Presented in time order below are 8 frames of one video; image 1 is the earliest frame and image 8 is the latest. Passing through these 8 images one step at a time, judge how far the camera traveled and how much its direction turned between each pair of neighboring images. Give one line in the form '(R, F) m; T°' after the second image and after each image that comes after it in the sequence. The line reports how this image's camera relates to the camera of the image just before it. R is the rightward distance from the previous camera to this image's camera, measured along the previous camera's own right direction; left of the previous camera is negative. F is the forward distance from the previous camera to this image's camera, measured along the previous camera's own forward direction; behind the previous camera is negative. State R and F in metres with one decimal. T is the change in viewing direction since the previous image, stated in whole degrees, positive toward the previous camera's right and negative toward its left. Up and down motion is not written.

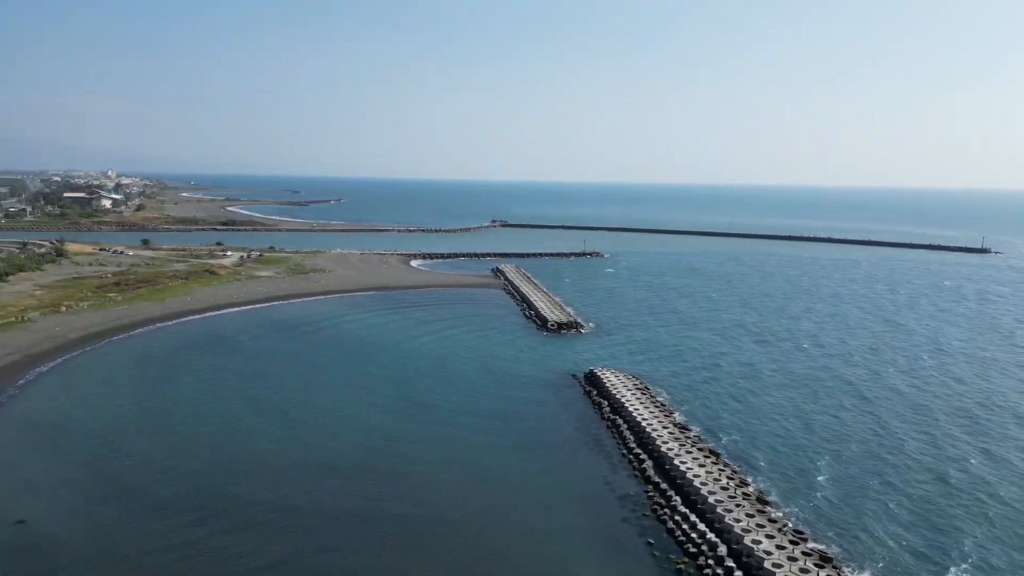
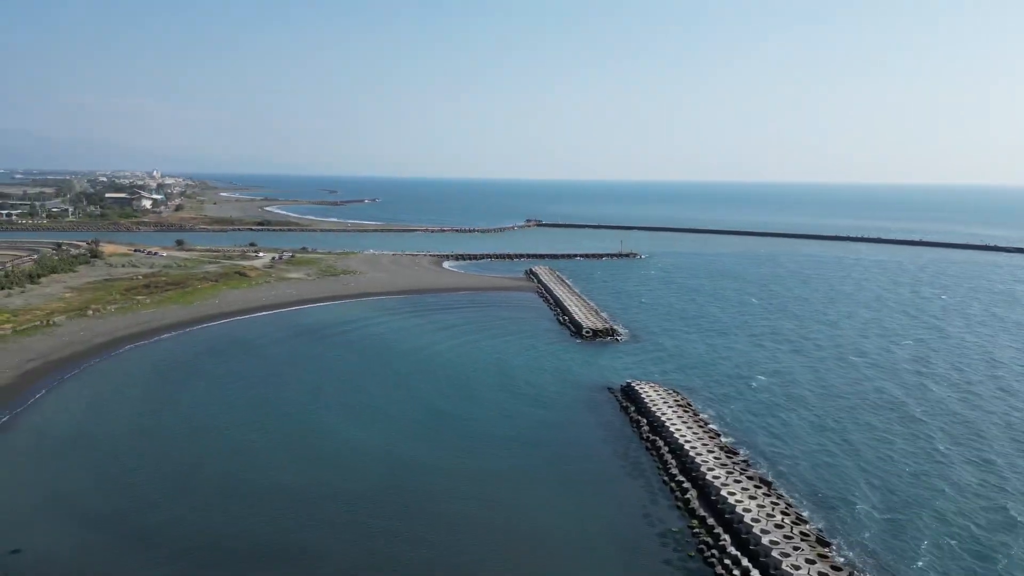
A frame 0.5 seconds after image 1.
(+0.1, +0.9) m; -3°
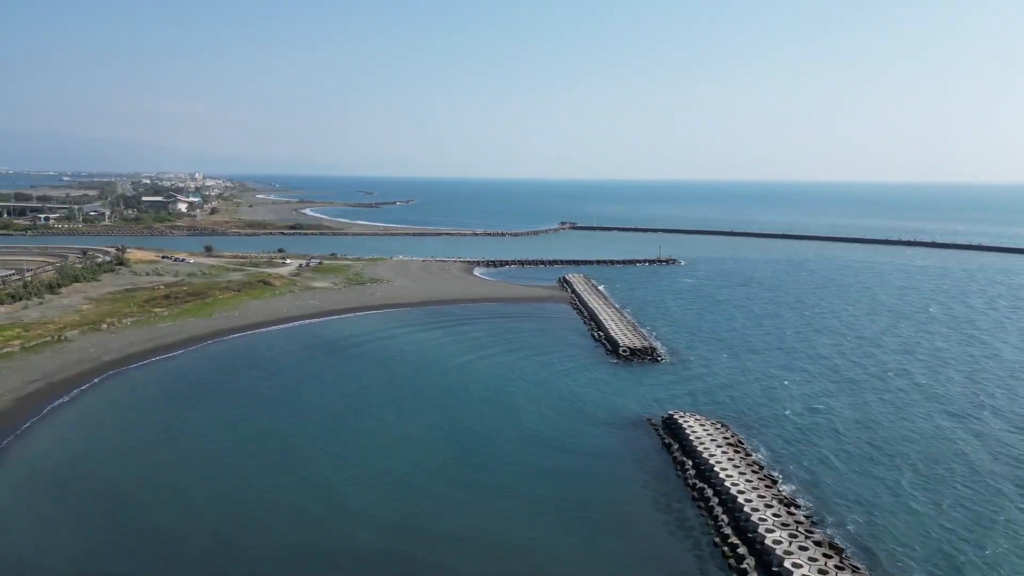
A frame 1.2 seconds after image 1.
(+0.1, +1.4) m; -3°
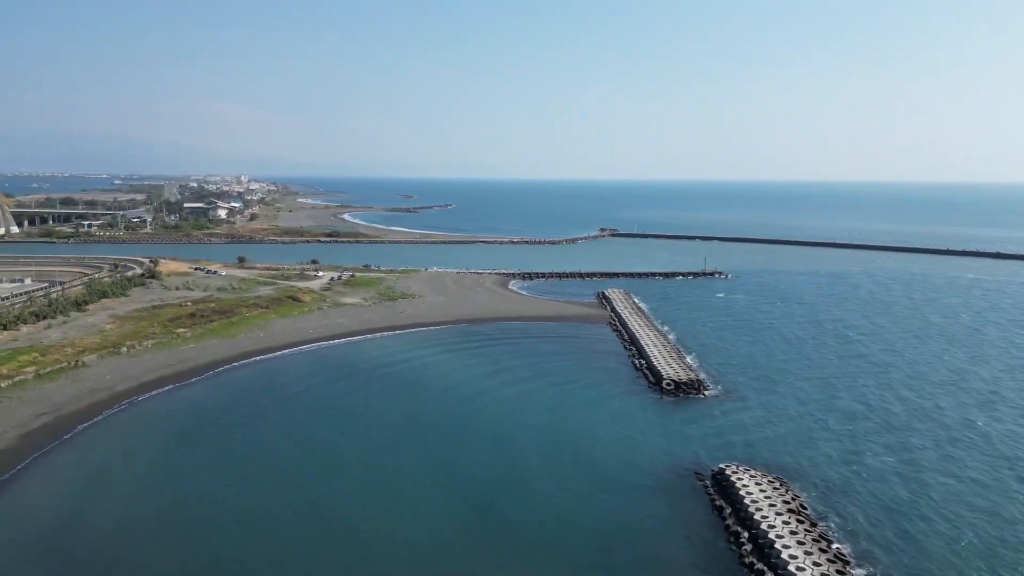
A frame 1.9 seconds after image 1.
(+0.1, +1.3) m; -3°
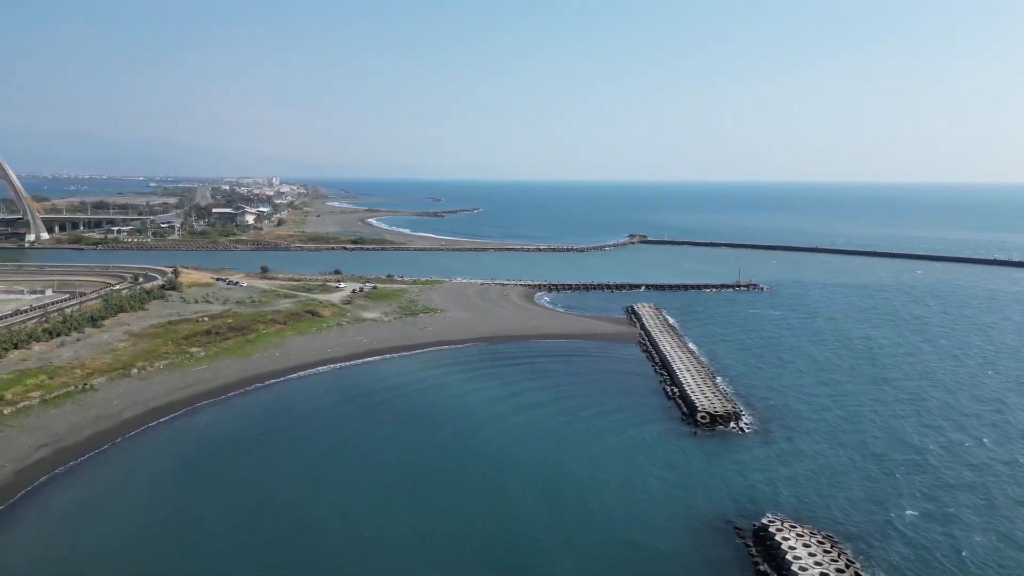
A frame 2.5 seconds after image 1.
(+0.1, +1.0) m; -2°
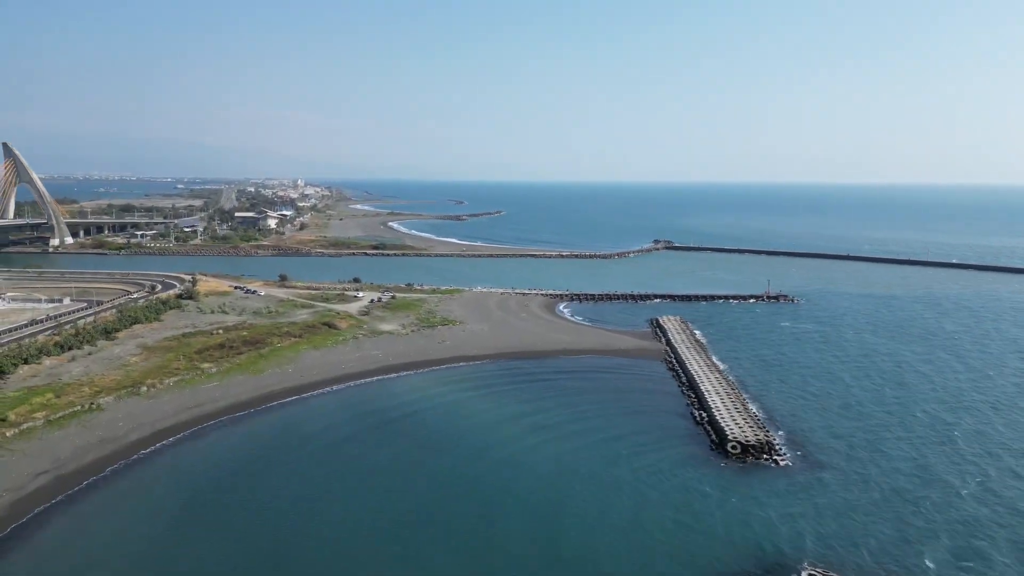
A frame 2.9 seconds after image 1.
(+0.1, +0.8) m; -2°
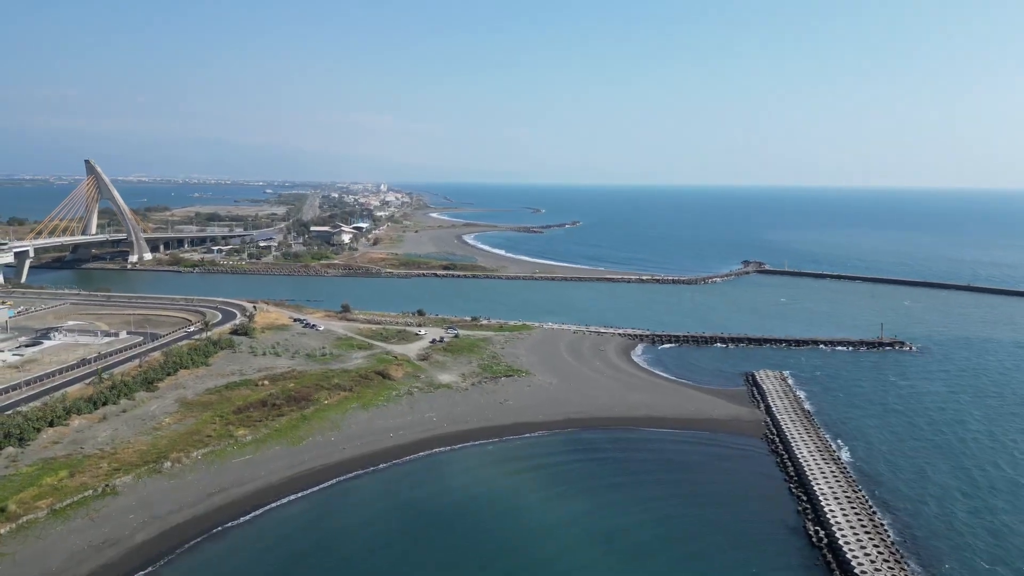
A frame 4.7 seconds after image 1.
(+0.1, +2.9) m; -6°
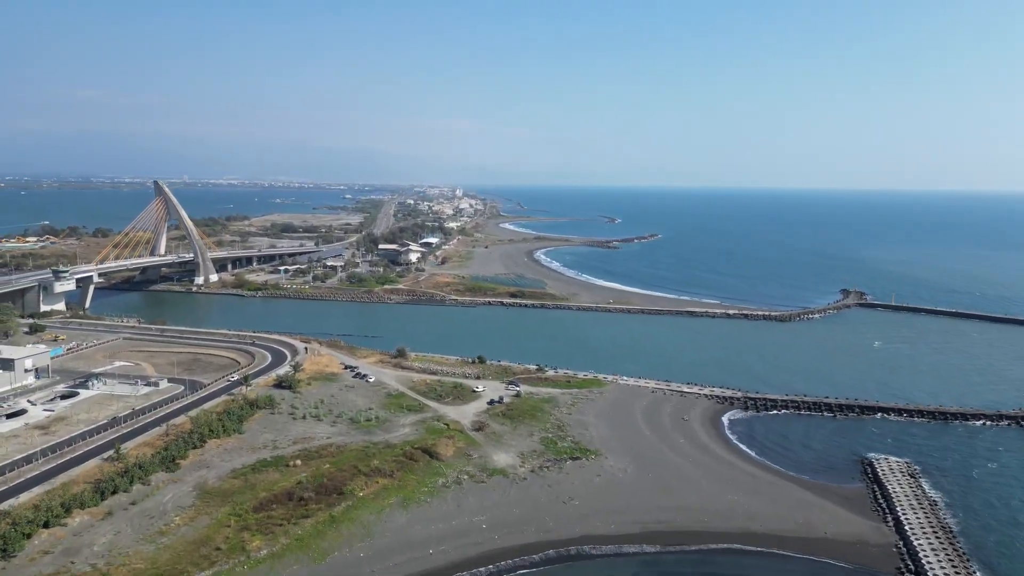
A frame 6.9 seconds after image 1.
(+0.1, +3.5) m; -6°
